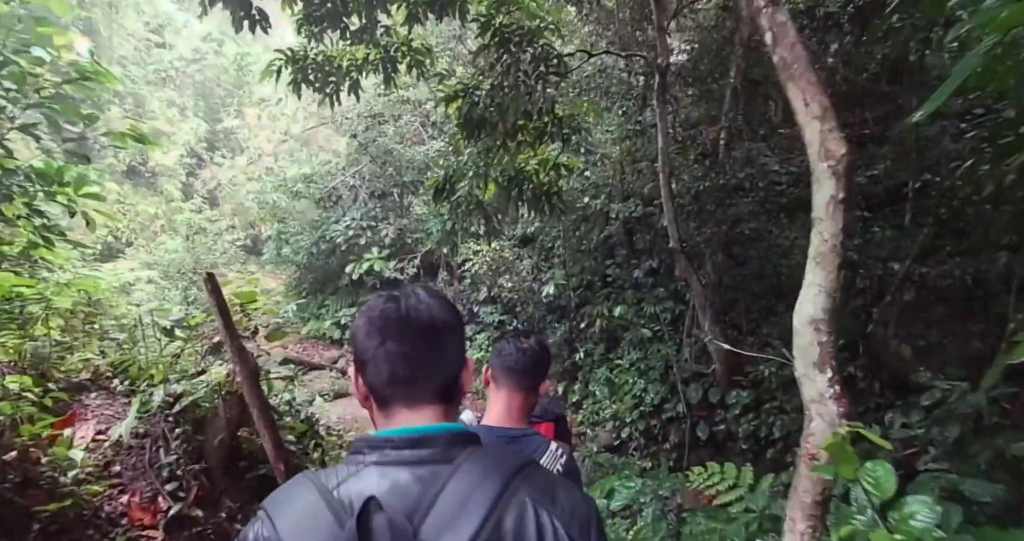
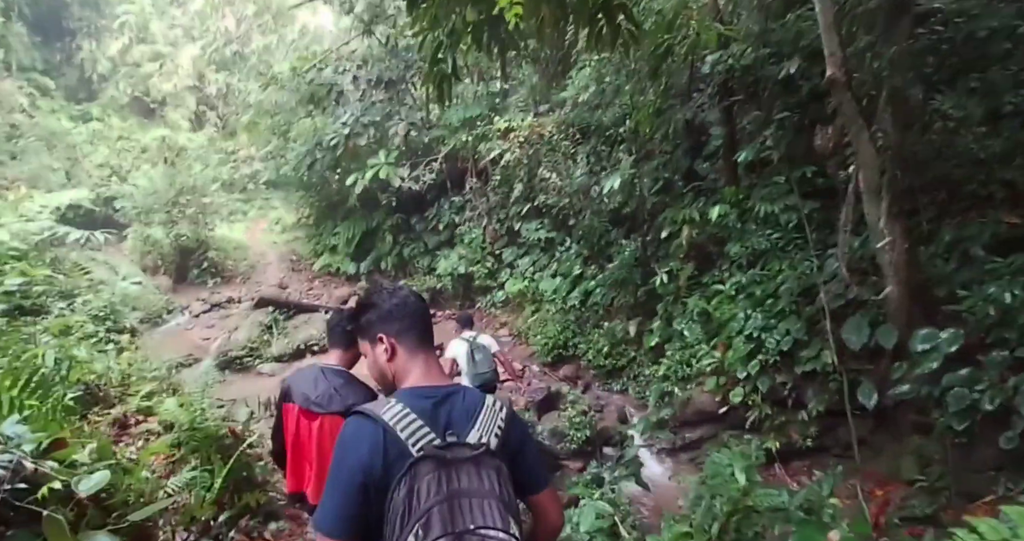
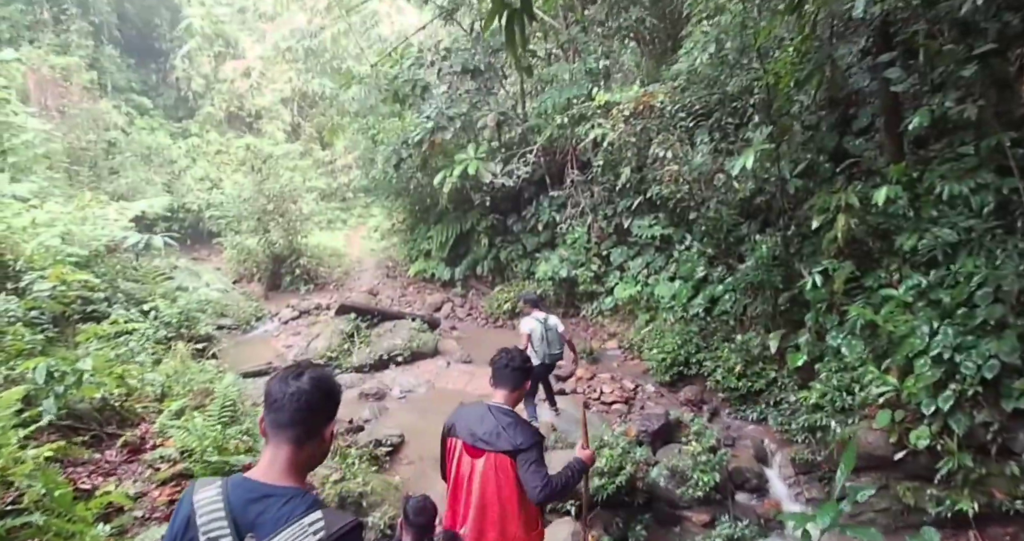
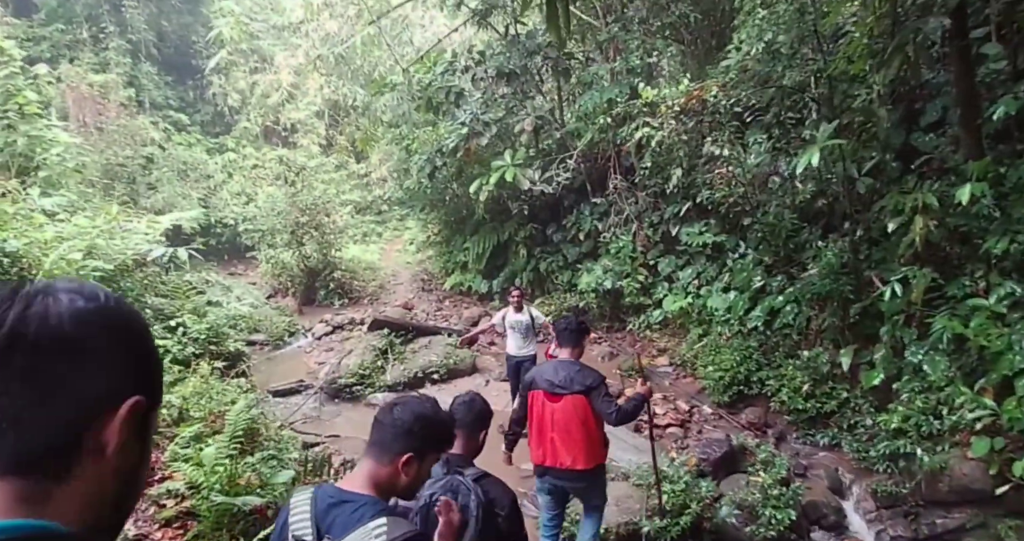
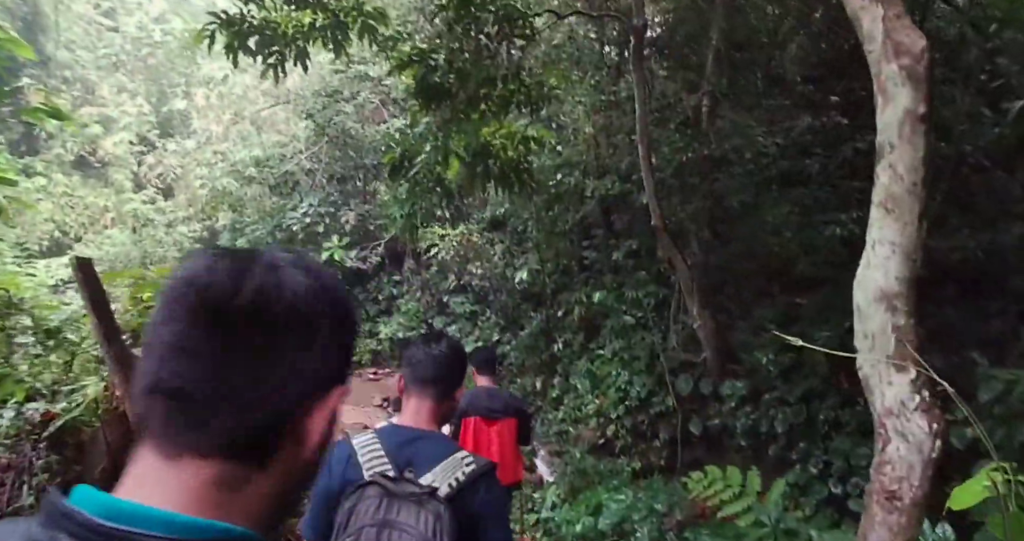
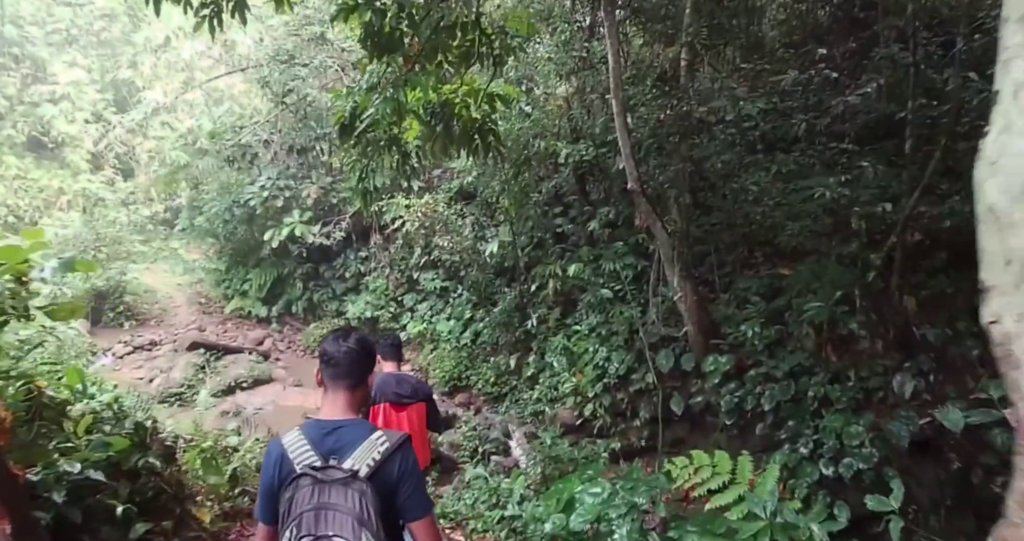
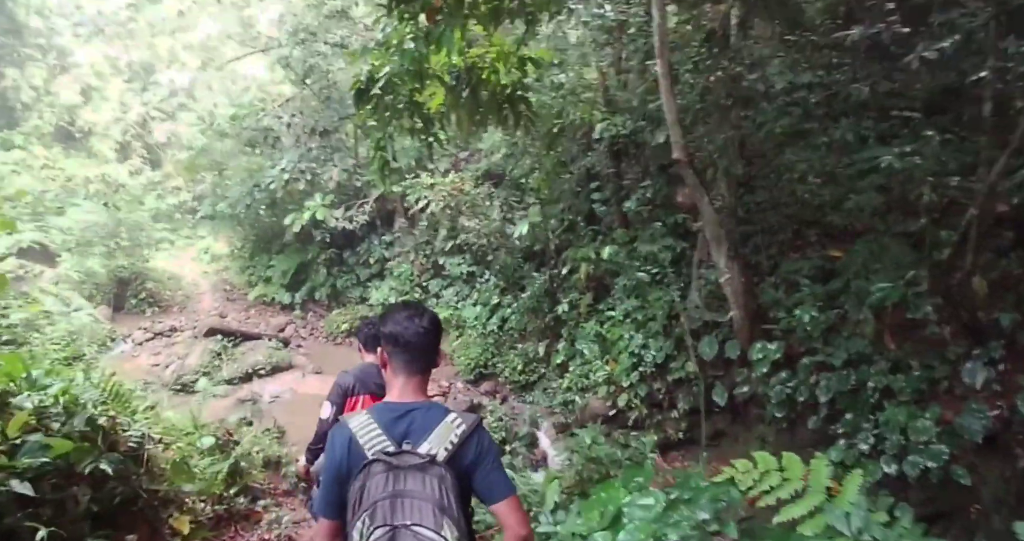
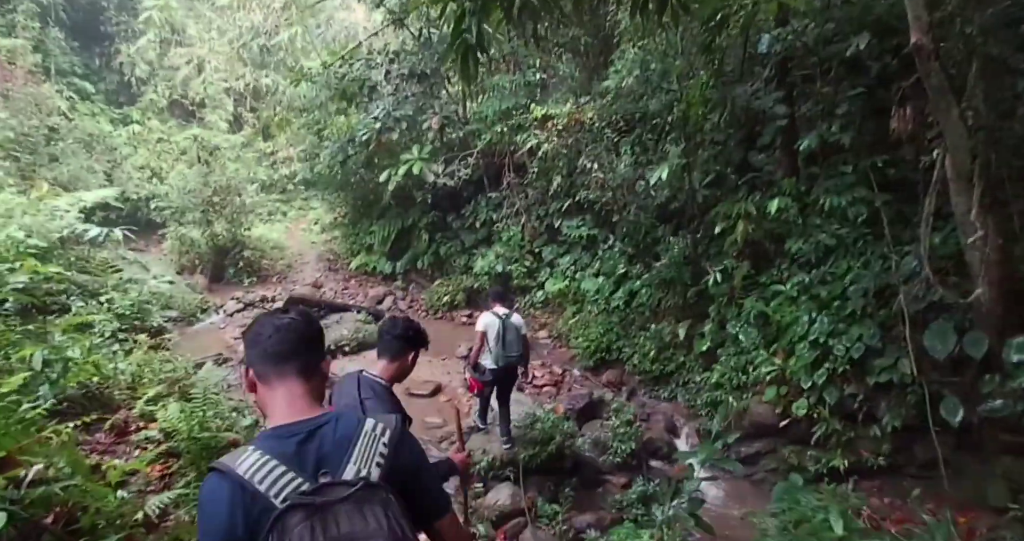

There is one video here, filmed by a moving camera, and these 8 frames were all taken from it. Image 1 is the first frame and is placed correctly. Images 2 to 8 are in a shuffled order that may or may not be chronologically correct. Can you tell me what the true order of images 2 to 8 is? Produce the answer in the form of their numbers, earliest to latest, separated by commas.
5, 6, 7, 2, 8, 3, 4
